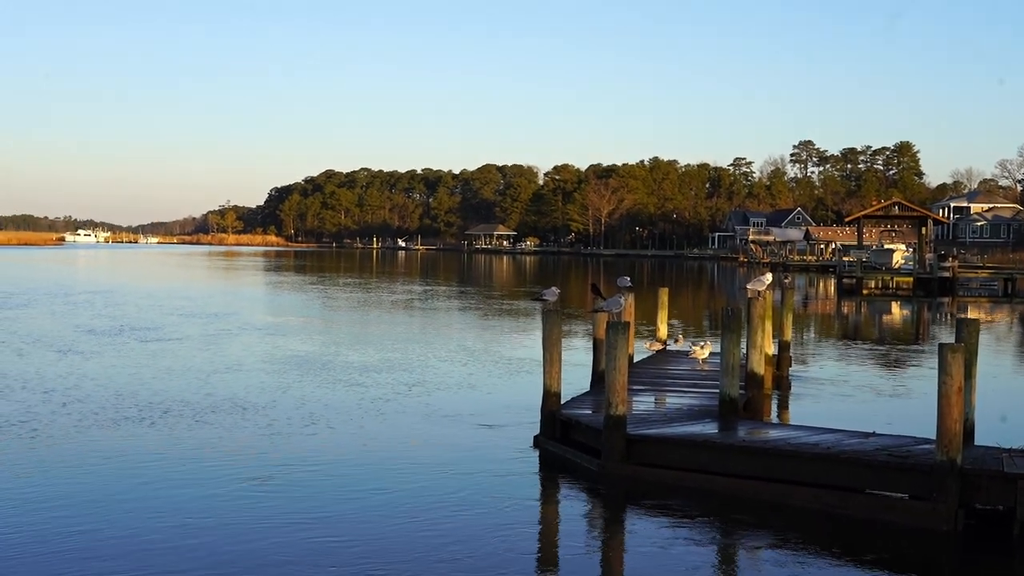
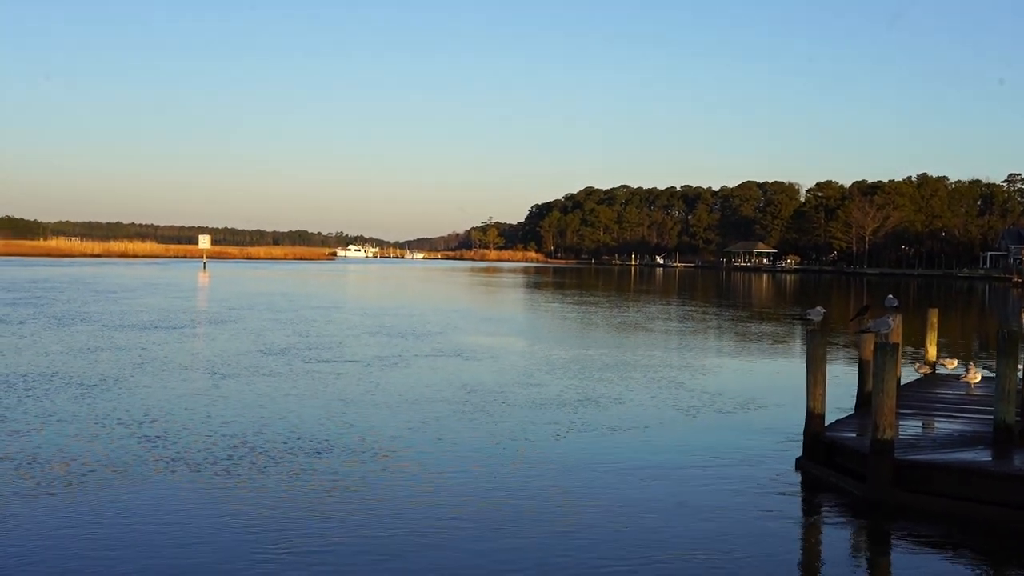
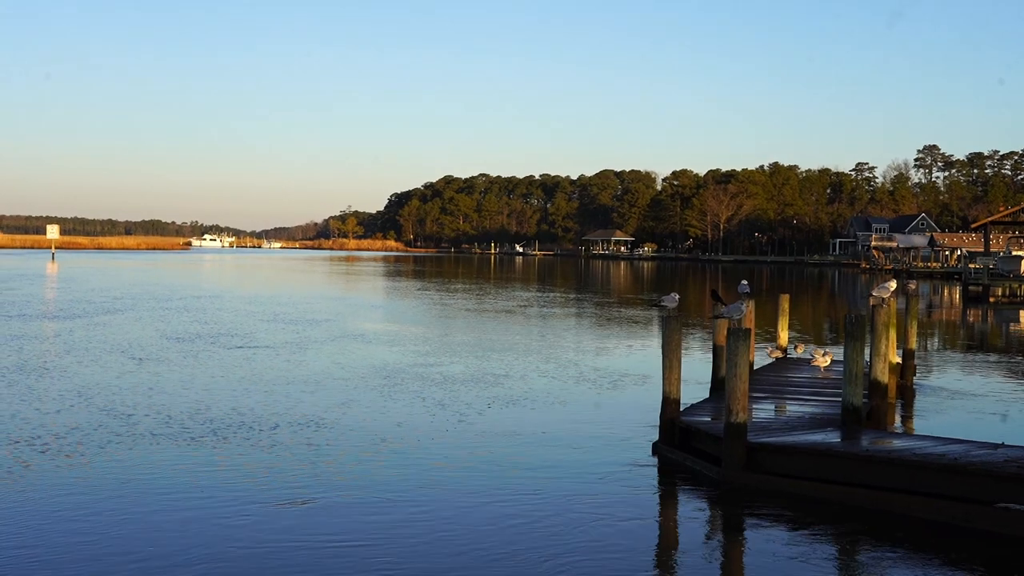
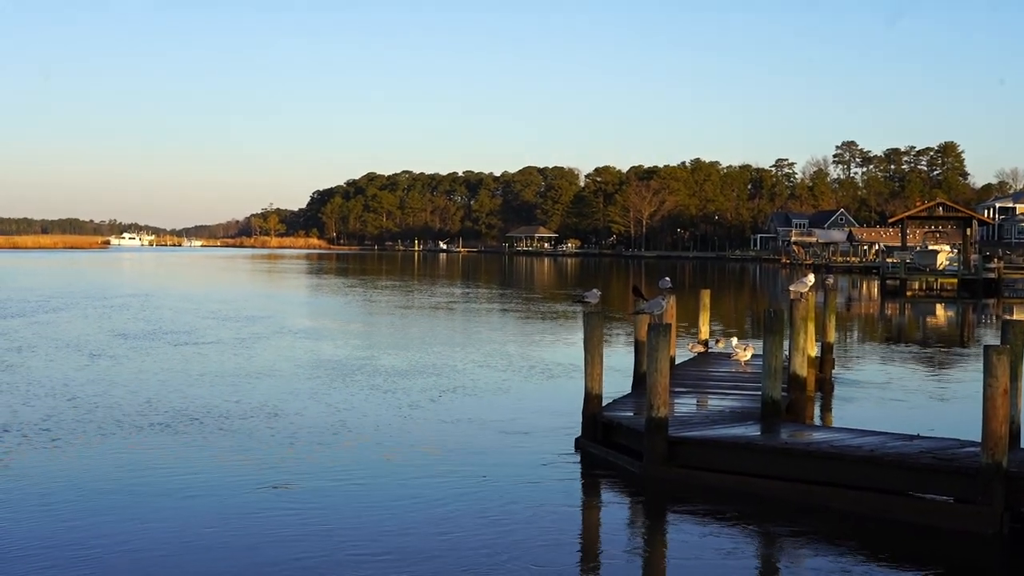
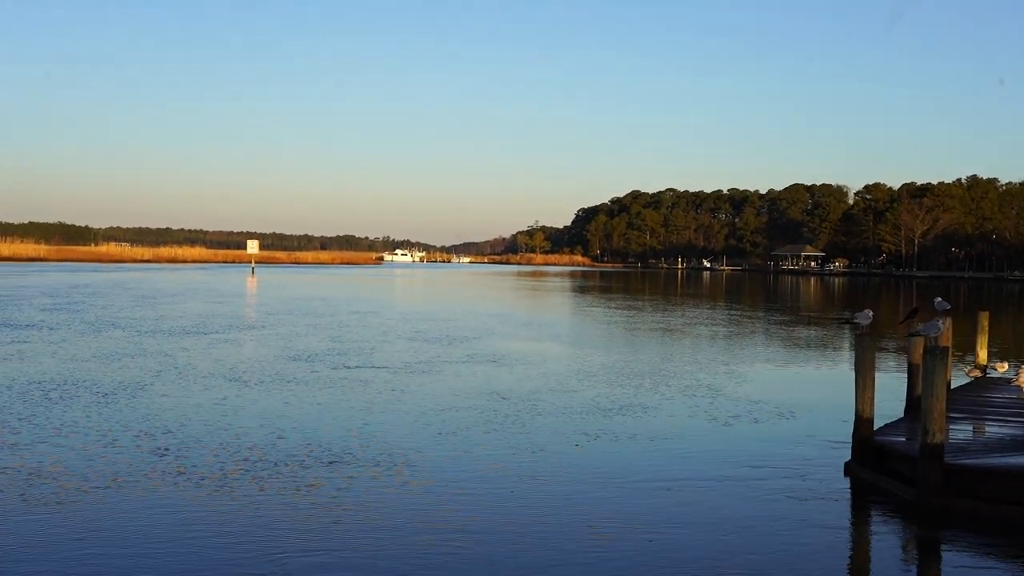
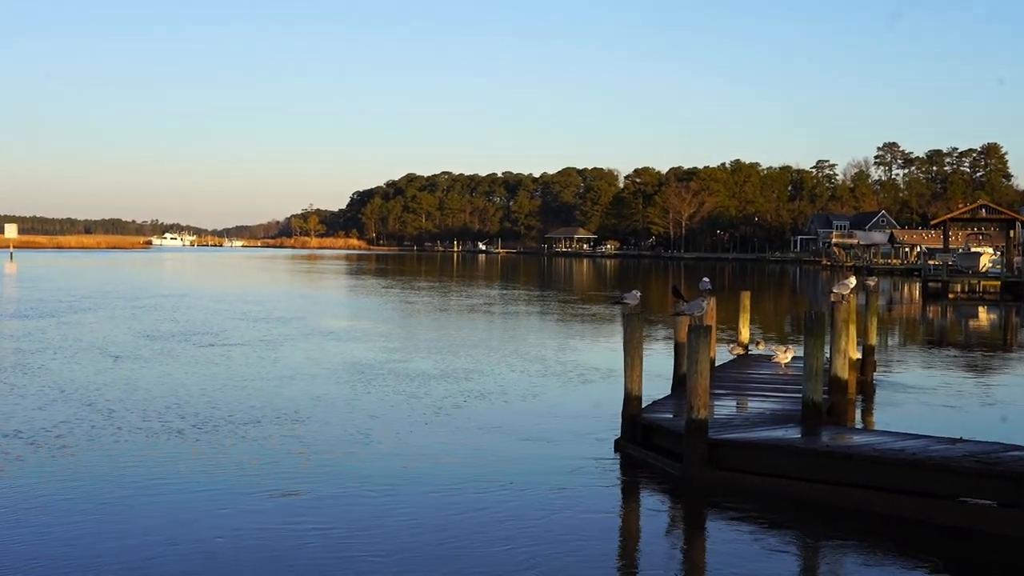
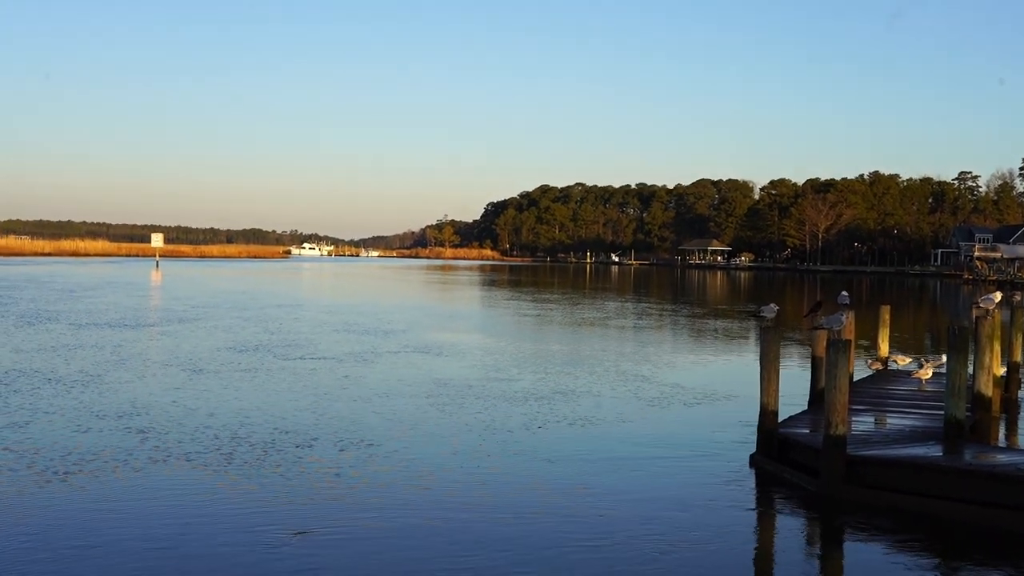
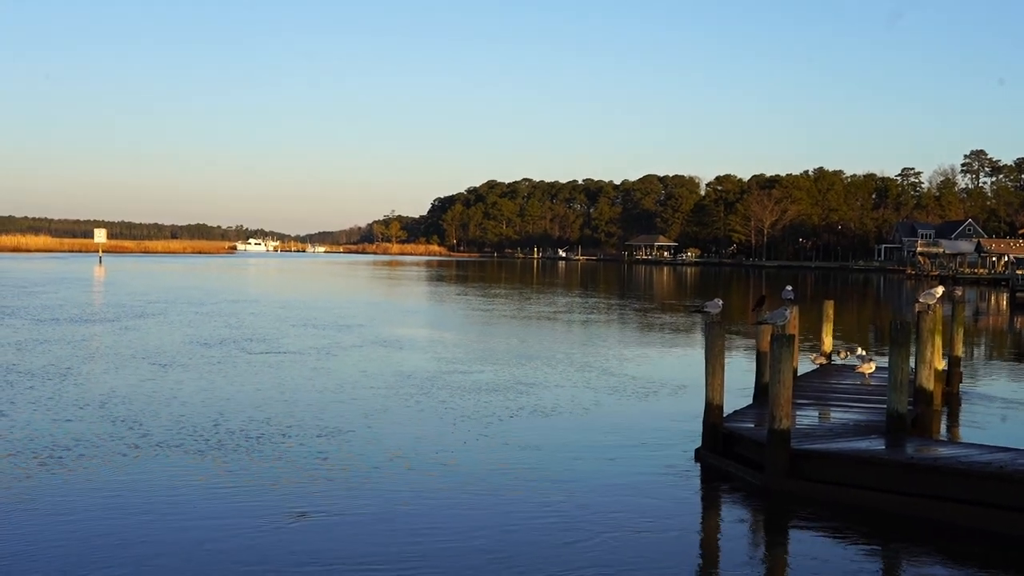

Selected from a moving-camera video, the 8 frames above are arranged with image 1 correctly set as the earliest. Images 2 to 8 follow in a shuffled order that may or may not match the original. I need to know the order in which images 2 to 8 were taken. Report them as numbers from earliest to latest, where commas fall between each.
4, 6, 3, 8, 7, 2, 5
